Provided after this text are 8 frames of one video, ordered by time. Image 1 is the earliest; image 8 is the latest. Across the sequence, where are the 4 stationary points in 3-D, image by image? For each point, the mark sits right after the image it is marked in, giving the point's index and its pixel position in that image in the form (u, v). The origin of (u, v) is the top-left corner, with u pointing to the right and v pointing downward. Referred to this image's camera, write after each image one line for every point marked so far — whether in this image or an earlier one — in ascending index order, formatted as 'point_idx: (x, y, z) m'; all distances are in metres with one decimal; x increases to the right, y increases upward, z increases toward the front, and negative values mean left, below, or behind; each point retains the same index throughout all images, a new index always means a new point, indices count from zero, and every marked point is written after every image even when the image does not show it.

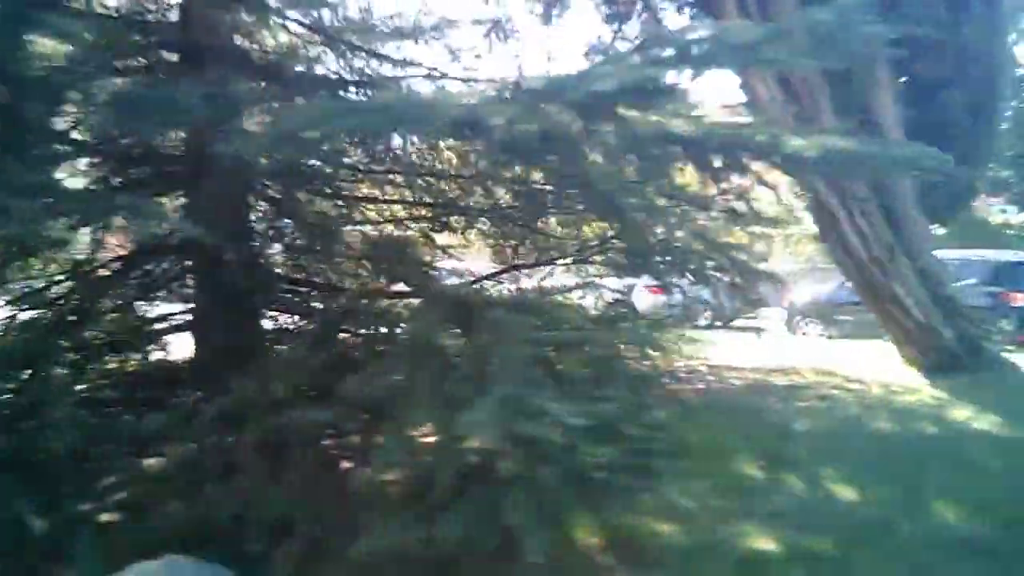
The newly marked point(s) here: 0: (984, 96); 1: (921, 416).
0: (+4.5, +1.8, +8.4) m
1: (+2.9, -0.9, +6.2) m
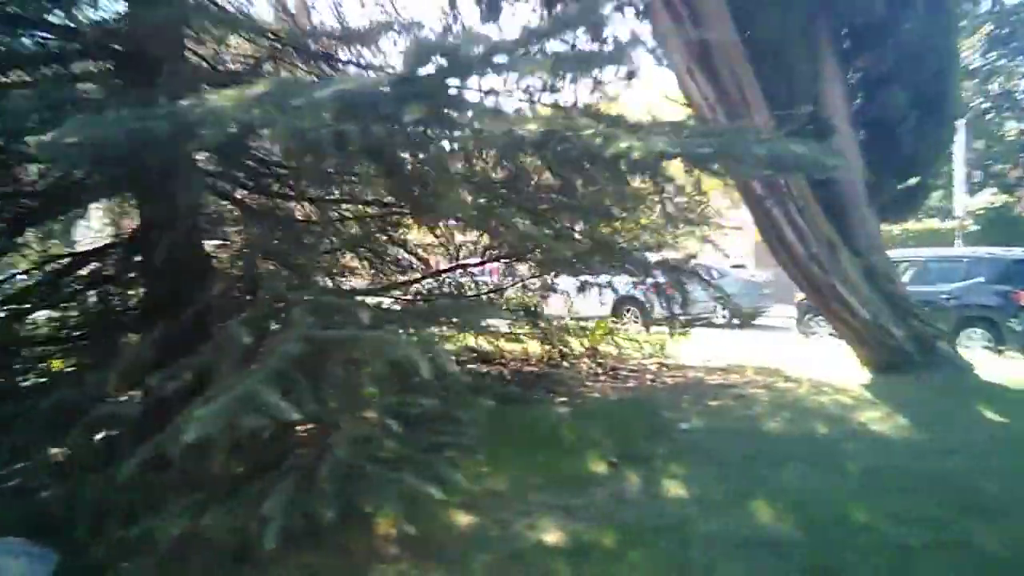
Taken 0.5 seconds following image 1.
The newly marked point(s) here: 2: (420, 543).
0: (+3.9, +1.8, +8.3) m
1: (+2.2, -0.9, +6.1) m
2: (-0.4, -1.1, +3.5) m
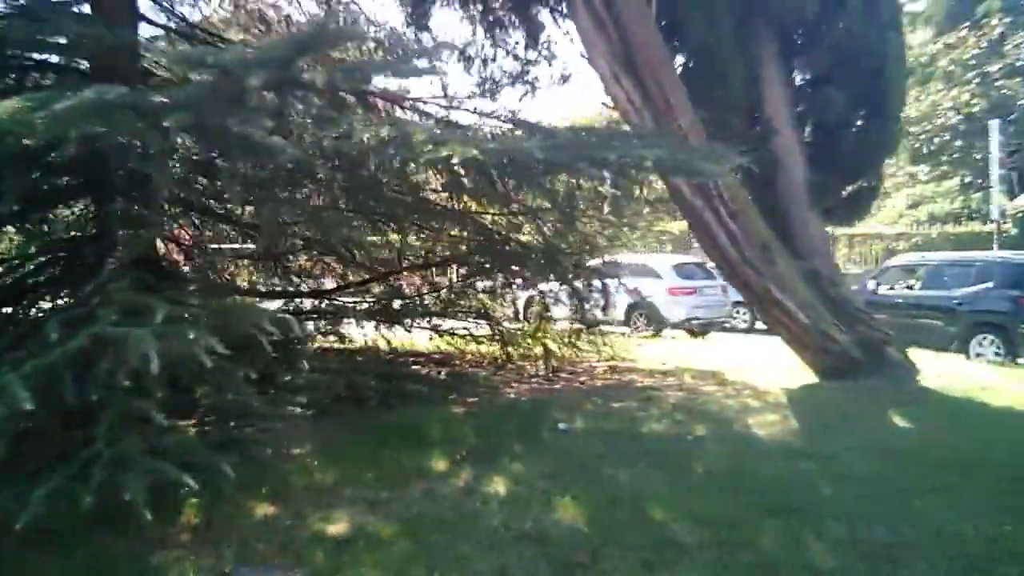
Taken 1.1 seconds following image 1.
0: (+3.3, +1.8, +8.2) m
1: (+1.5, -0.9, +6.1) m
2: (-1.3, -1.1, +3.7) m
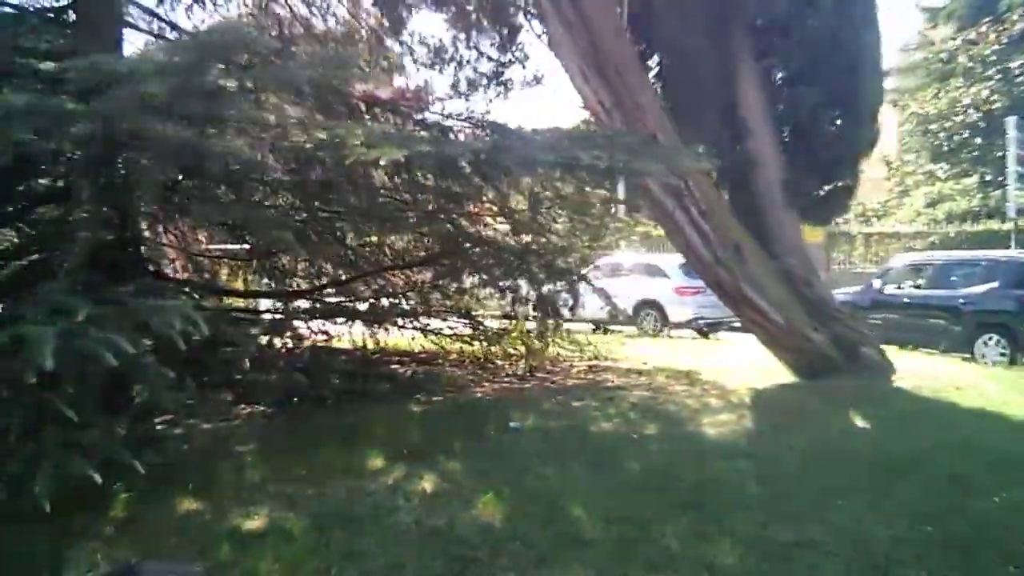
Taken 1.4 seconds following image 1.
0: (+3.1, +1.8, +8.1) m
1: (+1.1, -0.9, +6.1) m
2: (-1.7, -1.1, +3.8) m
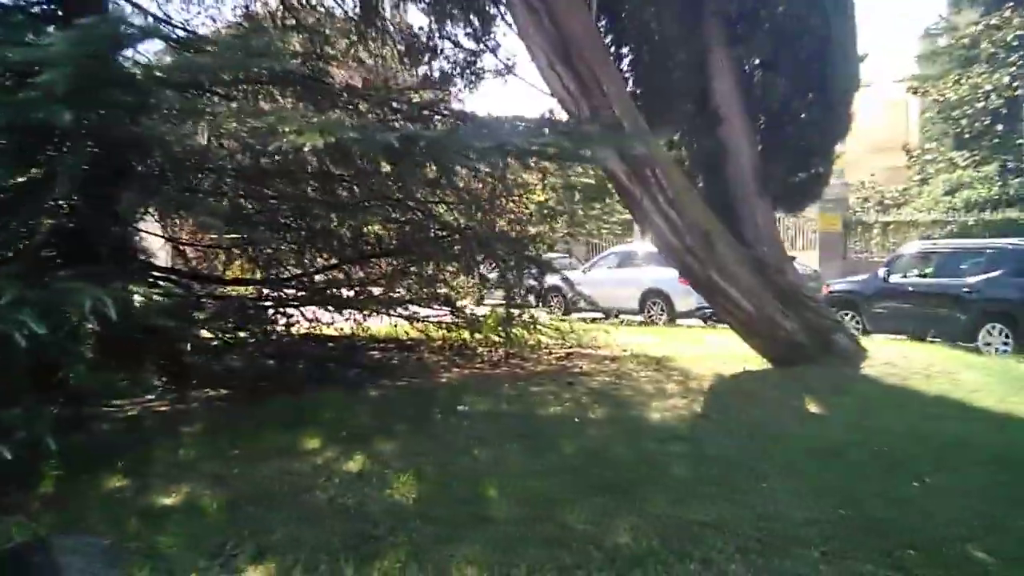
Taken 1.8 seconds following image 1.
0: (+2.8, +1.9, +8.1) m
1: (+0.8, -0.8, +6.2) m
2: (-2.1, -1.0, +4.0) m
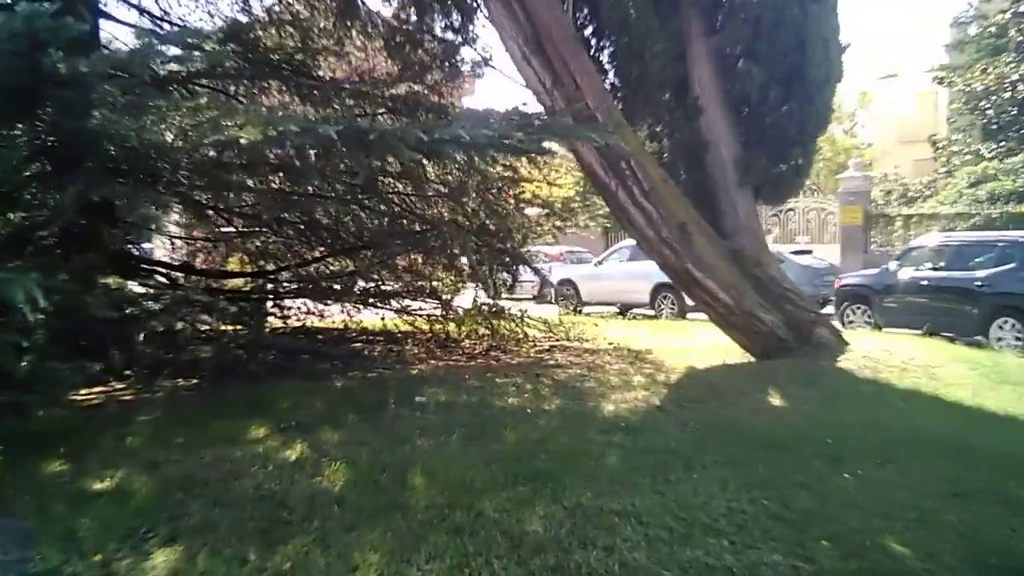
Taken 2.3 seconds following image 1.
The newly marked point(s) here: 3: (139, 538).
0: (+2.6, +2.0, +8.0) m
1: (+0.5, -0.8, +6.2) m
2: (-2.5, -0.9, +4.1) m
3: (-1.5, -1.0, +3.5) m
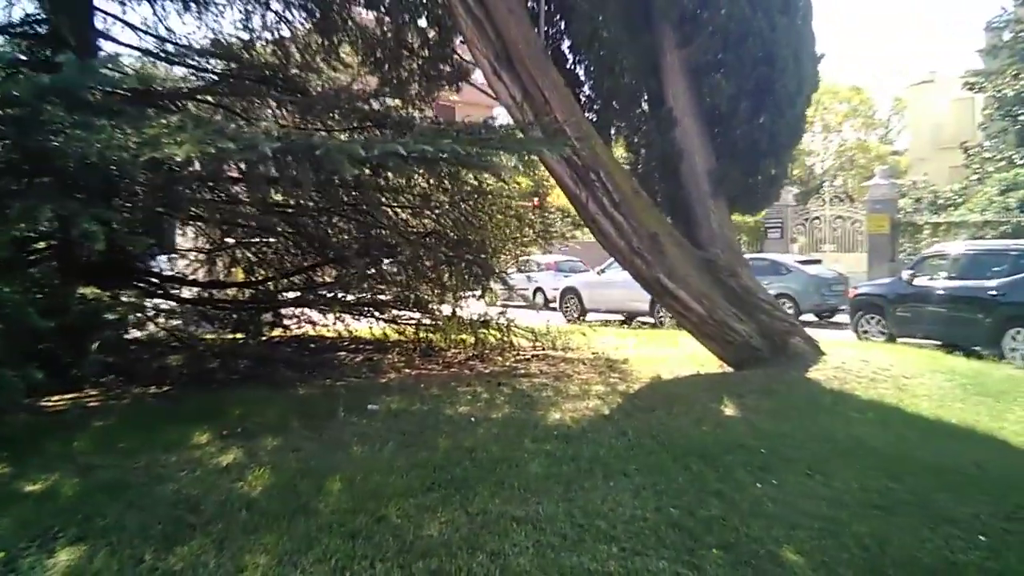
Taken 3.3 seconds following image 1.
0: (+2.3, +1.9, +8.0) m
1: (+0.2, -0.8, +6.3) m
2: (-2.9, -1.0, +4.3) m
3: (-1.9, -1.0, +3.7) m
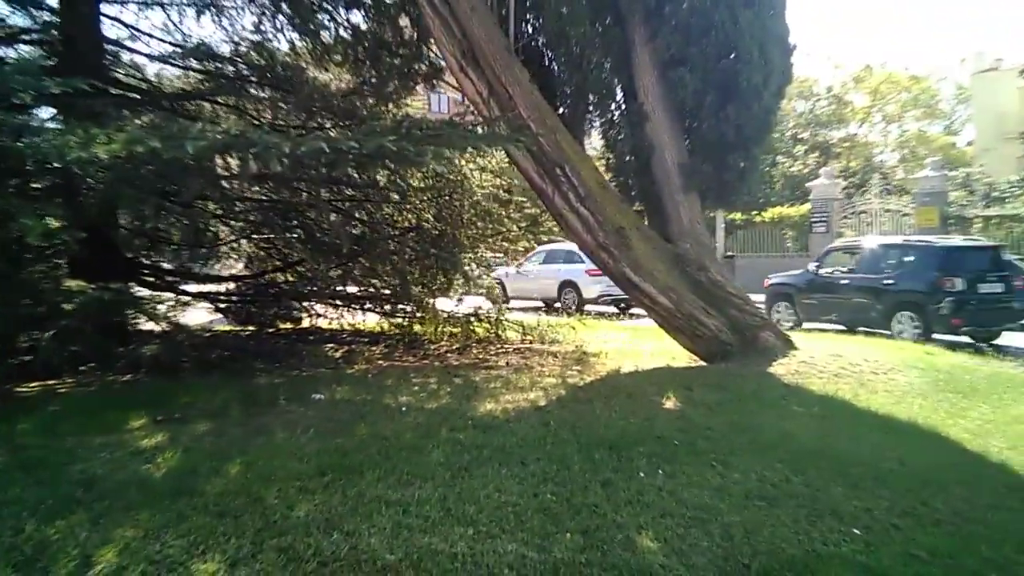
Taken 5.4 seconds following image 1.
0: (+2.1, +1.9, +8.1) m
1: (0.0, -0.8, +6.3) m
2: (-3.0, -0.9, +4.2) m
3: (-2.0, -1.0, +3.6) m
